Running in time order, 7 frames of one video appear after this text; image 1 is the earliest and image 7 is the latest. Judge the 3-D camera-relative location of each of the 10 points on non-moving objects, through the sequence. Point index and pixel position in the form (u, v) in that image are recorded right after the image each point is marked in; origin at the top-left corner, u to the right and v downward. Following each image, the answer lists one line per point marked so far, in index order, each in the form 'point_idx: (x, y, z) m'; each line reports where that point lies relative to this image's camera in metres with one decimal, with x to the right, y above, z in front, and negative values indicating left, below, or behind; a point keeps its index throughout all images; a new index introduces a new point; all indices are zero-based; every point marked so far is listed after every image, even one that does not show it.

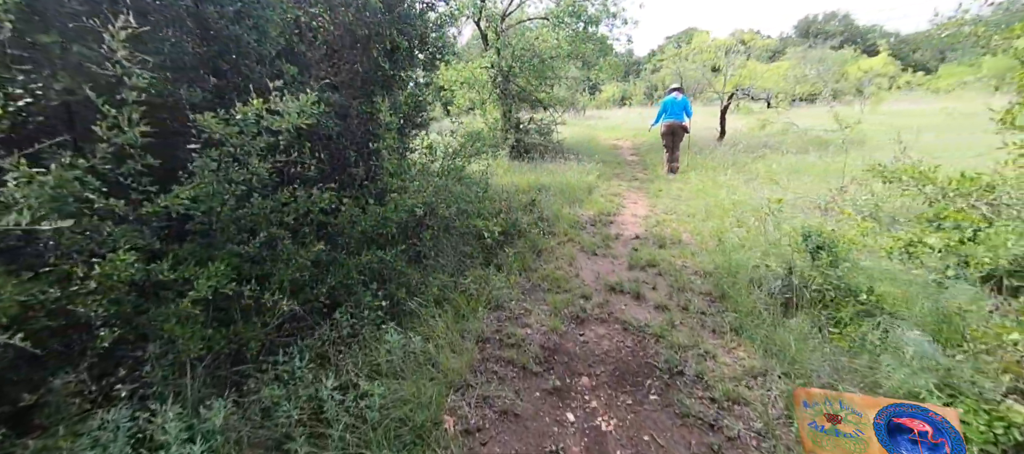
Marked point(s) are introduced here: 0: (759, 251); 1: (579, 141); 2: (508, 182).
0: (+2.5, -0.2, +4.4) m
1: (+2.2, +2.8, +14.2) m
2: (-0.1, +0.8, +7.8) m
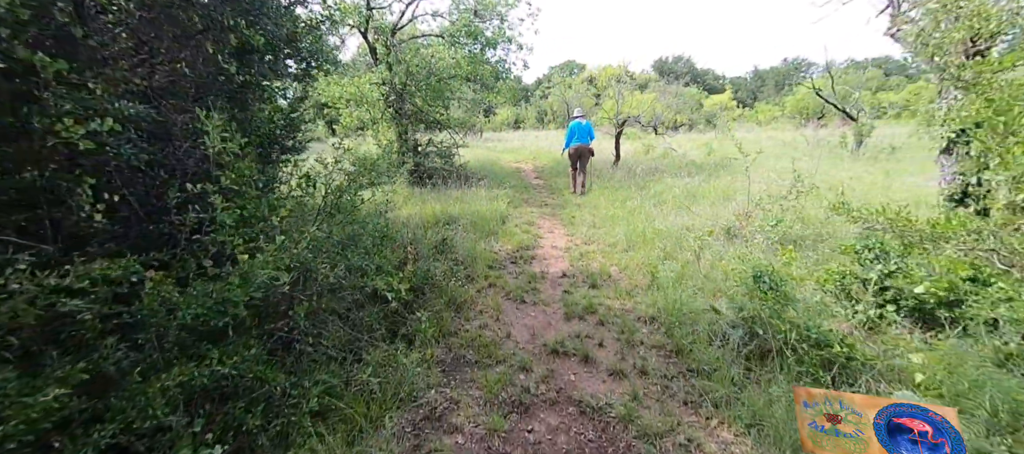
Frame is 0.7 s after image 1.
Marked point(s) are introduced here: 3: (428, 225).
0: (+1.7, -0.6, +4.0) m
1: (-1.0, +1.9, +13.5) m
2: (-1.6, +0.2, +6.8) m
3: (-1.2, 0.0, +6.1) m
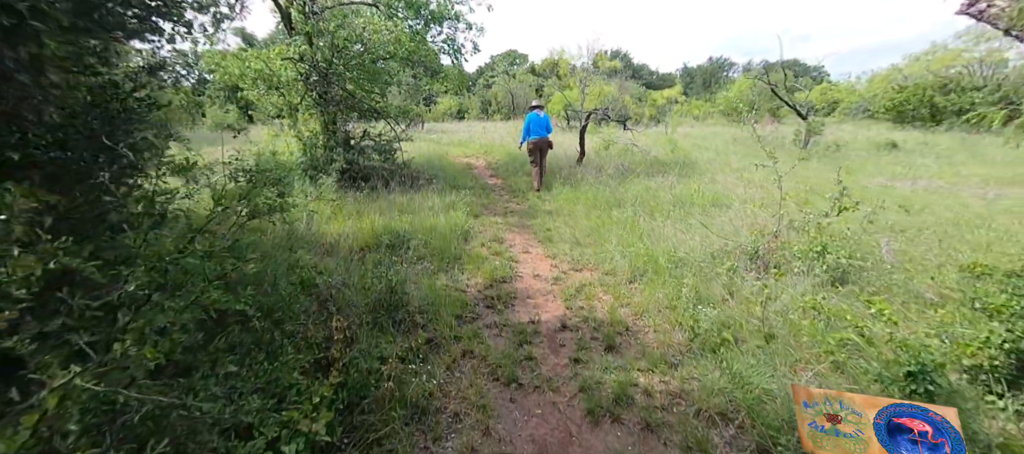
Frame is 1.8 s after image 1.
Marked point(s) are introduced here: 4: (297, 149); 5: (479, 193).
0: (+1.7, -0.8, +2.8) m
1: (-2.3, +1.8, +11.8) m
2: (-2.0, -0.1, +5.1) m
3: (-1.5, -0.3, +4.5) m
4: (-4.1, +1.5, +8.3) m
5: (-0.6, +0.6, +8.5) m
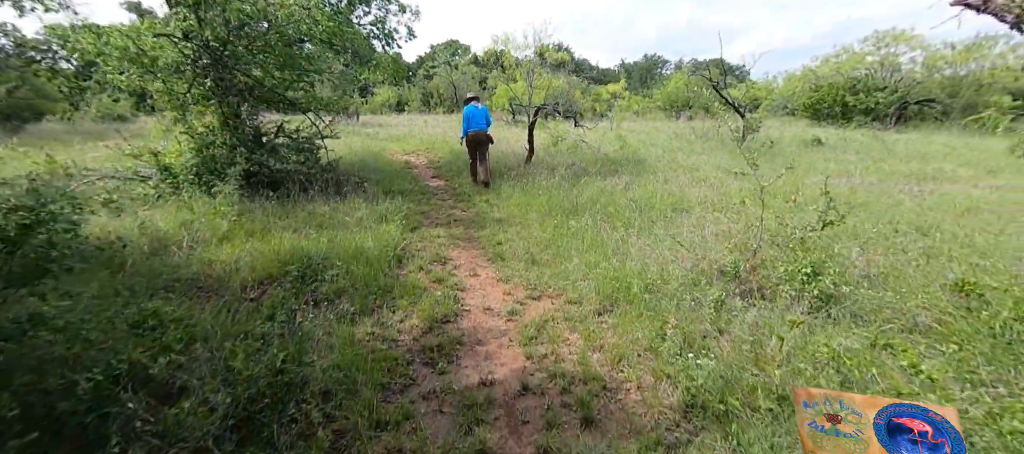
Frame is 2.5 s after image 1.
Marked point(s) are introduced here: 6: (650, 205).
0: (+1.4, -1.0, +2.1) m
1: (-3.8, +1.6, +10.6) m
2: (-2.5, -0.3, +3.9) m
3: (-2.0, -0.5, +3.5) m
4: (-5.1, +1.2, +6.9) m
5: (-1.6, +0.4, +7.5) m
6: (+2.0, +0.3, +6.3) m
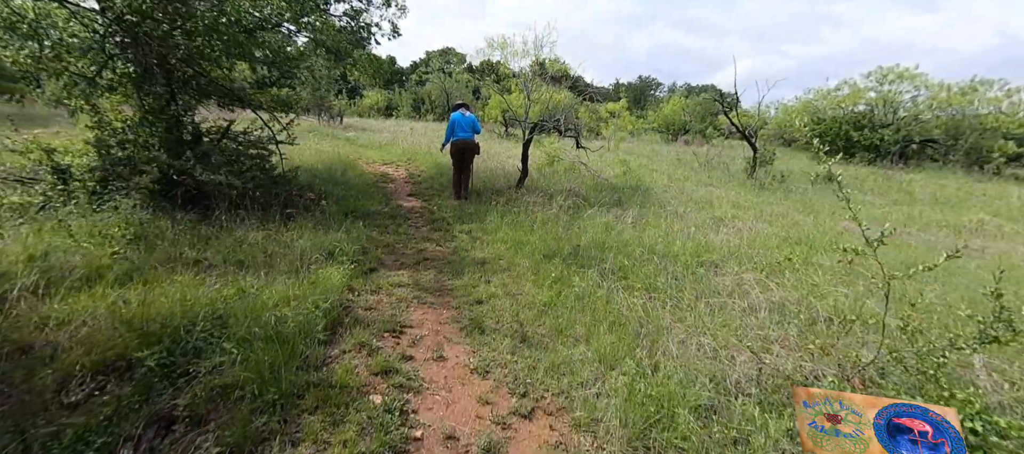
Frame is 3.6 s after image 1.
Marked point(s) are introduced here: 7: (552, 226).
0: (+1.3, -1.5, +0.8) m
1: (-4.0, +1.2, +9.2) m
2: (-2.6, -0.6, +2.5) m
3: (-2.1, -0.8, +2.1) m
4: (-5.2, +1.0, +5.4) m
5: (-1.8, 0.0, +6.2) m
6: (+1.8, -0.3, +5.0) m
7: (+0.6, 0.0, +5.8) m
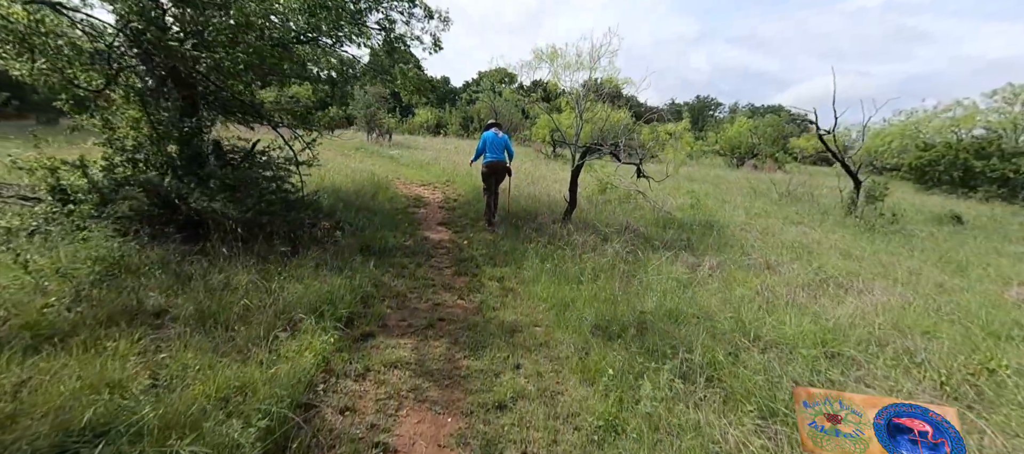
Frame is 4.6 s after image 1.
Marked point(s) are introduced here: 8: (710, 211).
0: (+1.2, -1.9, -0.6) m
1: (-3.1, +0.7, +8.4) m
2: (-2.5, -0.9, +1.5) m
3: (-2.0, -1.1, +1.0) m
4: (-4.7, +0.6, +4.8) m
5: (-1.3, -0.5, +5.1) m
6: (+2.2, -0.9, +3.6) m
7: (+1.0, -0.6, +4.5) m
8: (+3.7, +0.3, +8.1) m
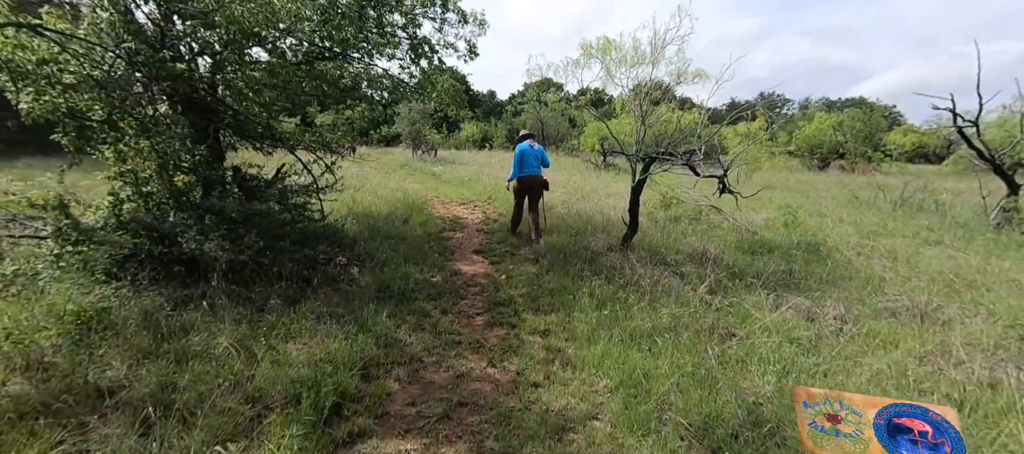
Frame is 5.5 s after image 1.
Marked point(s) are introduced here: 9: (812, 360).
0: (+1.0, -2.1, -1.9) m
1: (-2.3, +0.2, +7.6) m
2: (-2.5, -1.2, +0.7) m
3: (-2.1, -1.4, +0.1) m
4: (-4.3, +0.2, +4.2) m
5: (-0.9, -0.9, +4.1) m
6: (+2.4, -1.1, +2.2) m
7: (+1.4, -0.9, +3.2) m
8: (+4.4, 0.0, +6.5) m
9: (+2.2, -0.9, +3.1) m
